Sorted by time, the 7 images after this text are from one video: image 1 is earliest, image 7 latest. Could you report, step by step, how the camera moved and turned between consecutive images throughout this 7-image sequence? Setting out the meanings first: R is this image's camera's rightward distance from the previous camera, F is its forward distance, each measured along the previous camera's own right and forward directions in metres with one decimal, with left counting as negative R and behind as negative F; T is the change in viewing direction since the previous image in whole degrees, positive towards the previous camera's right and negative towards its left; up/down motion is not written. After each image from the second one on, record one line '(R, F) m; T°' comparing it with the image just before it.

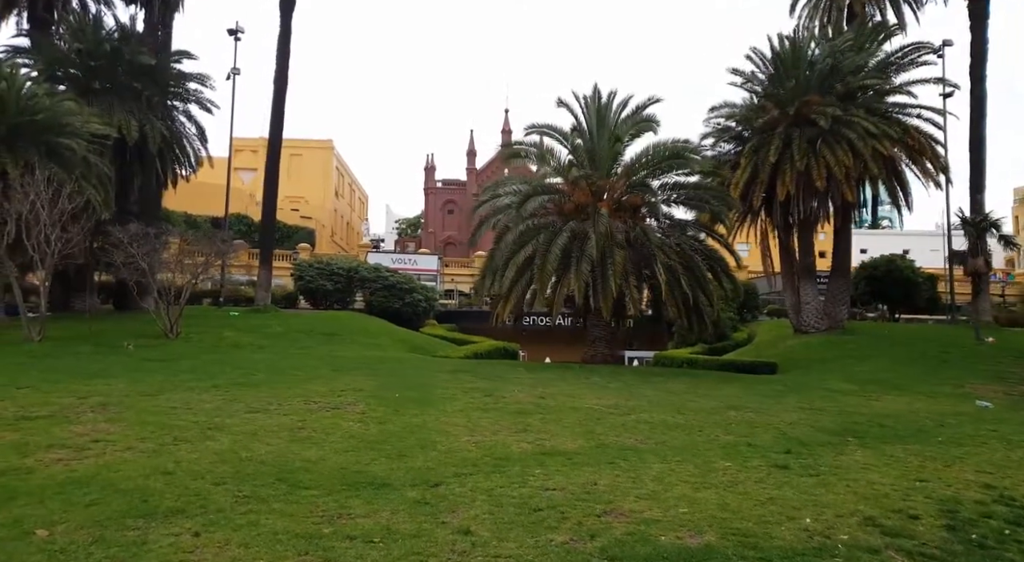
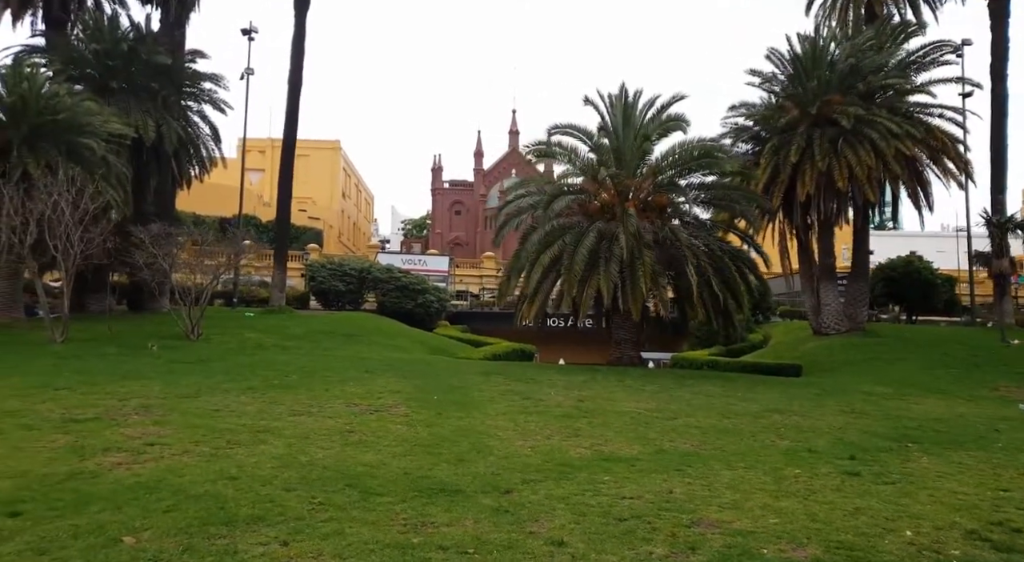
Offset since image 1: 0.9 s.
(-0.5, +0.2) m; -1°
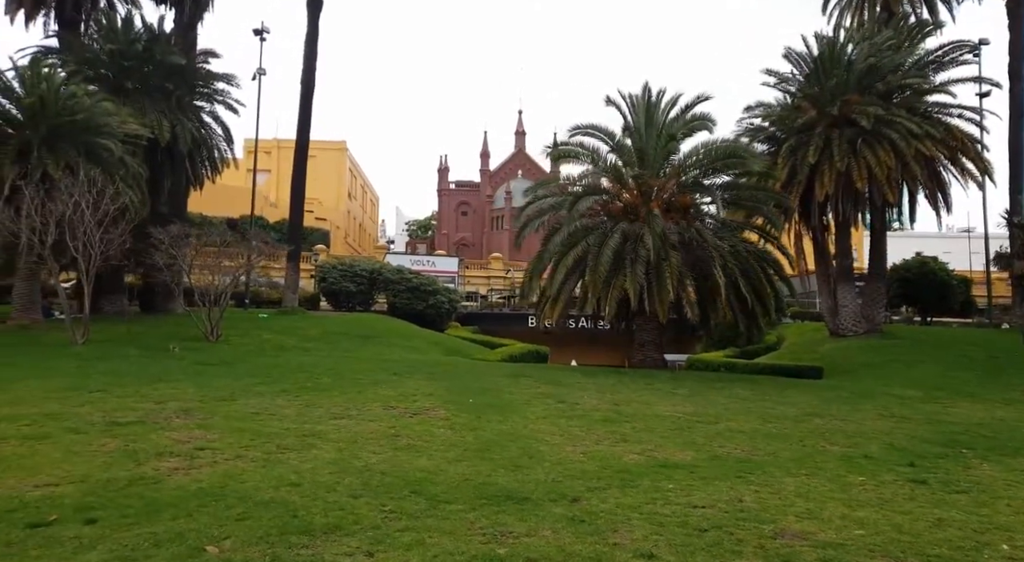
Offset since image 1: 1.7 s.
(-0.4, +0.1) m; 0°
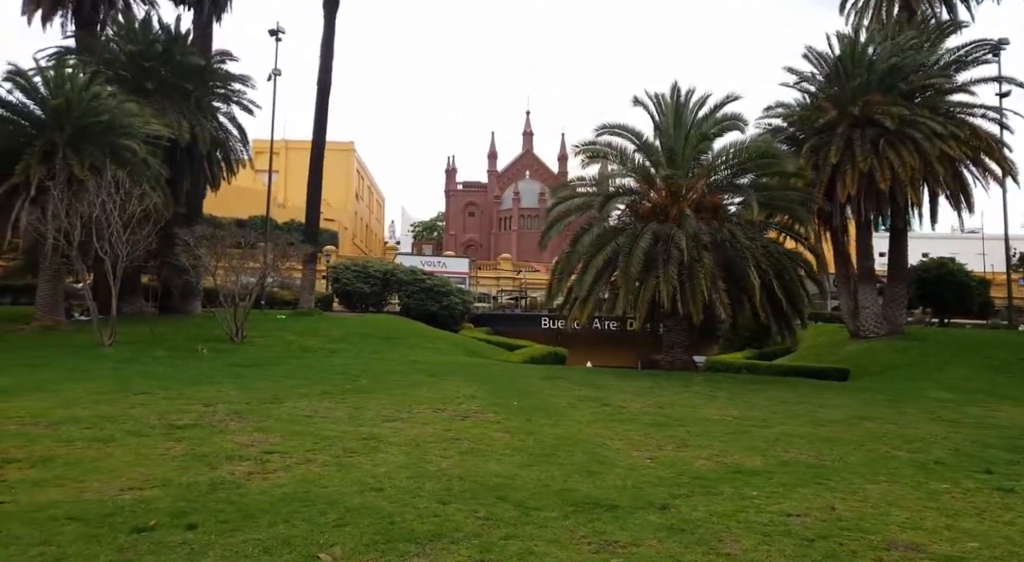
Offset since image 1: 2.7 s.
(-0.5, +0.1) m; -1°
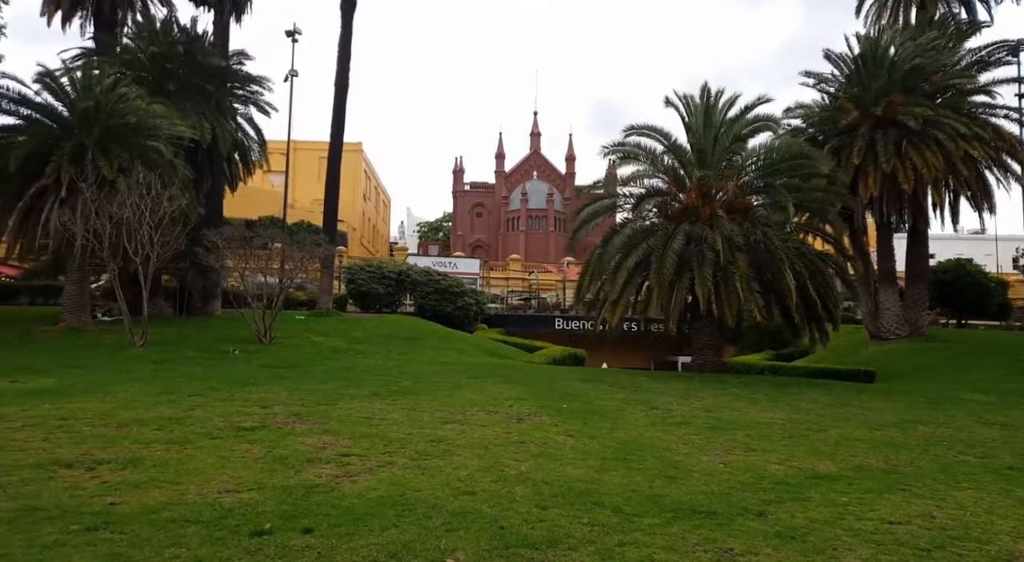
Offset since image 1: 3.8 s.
(-0.6, 0.0) m; -1°
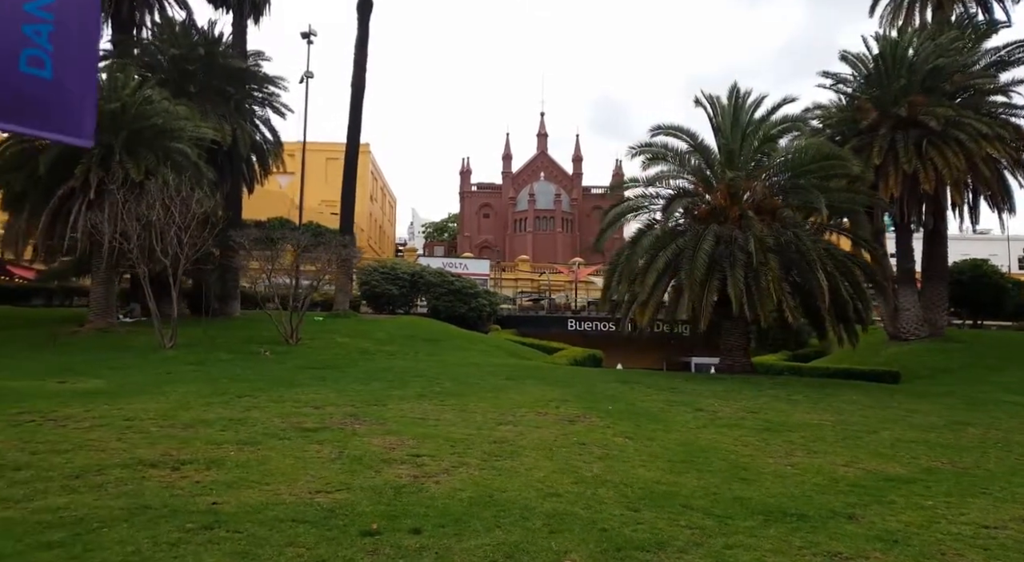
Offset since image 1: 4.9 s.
(-0.5, 0.0) m; -1°
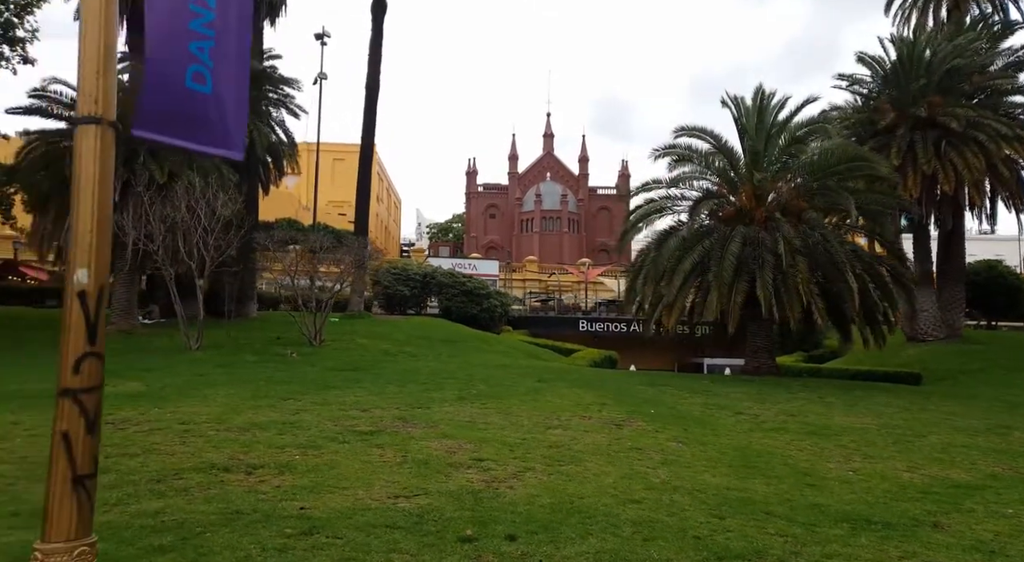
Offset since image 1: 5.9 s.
(-0.5, 0.0) m; -1°
